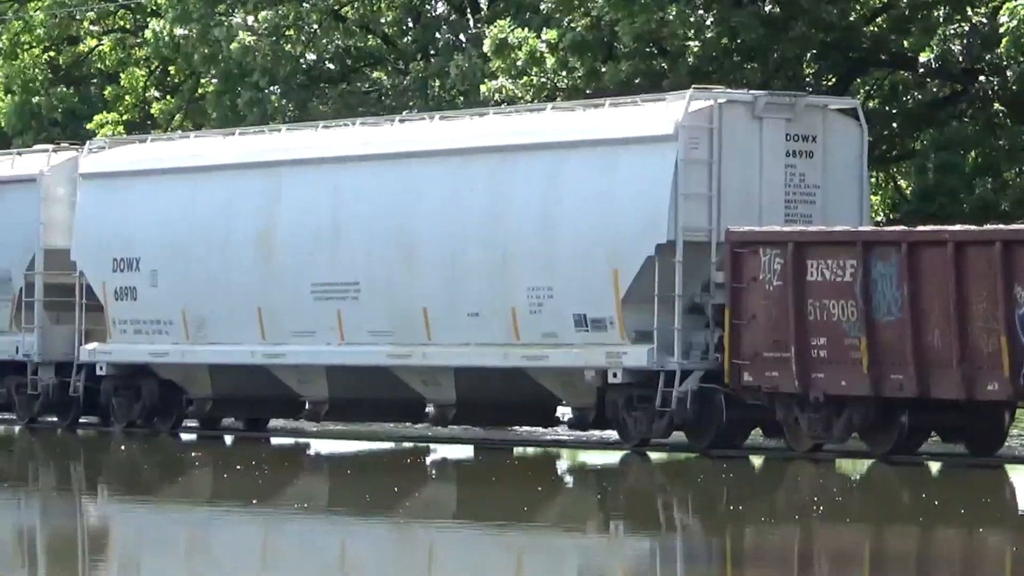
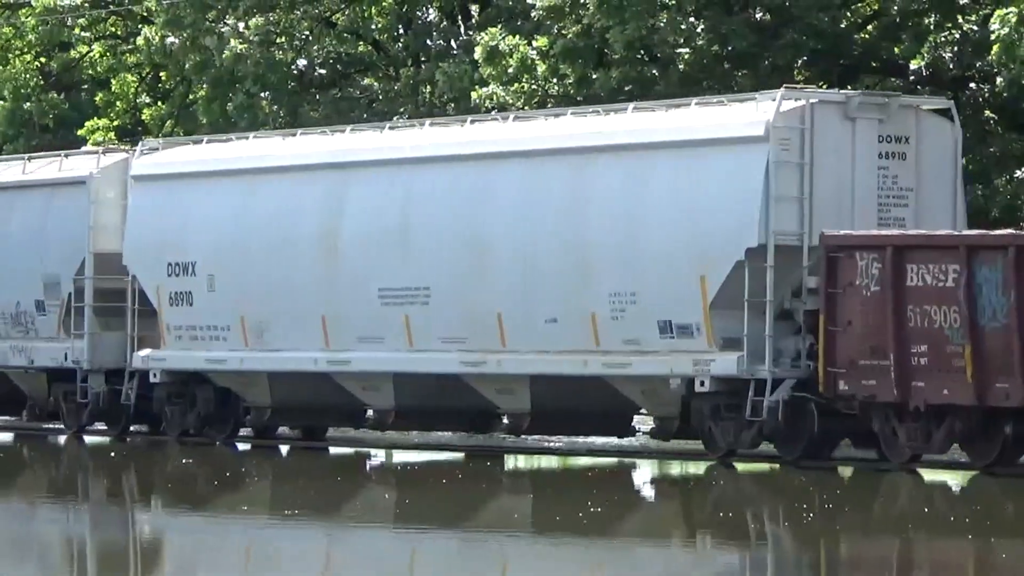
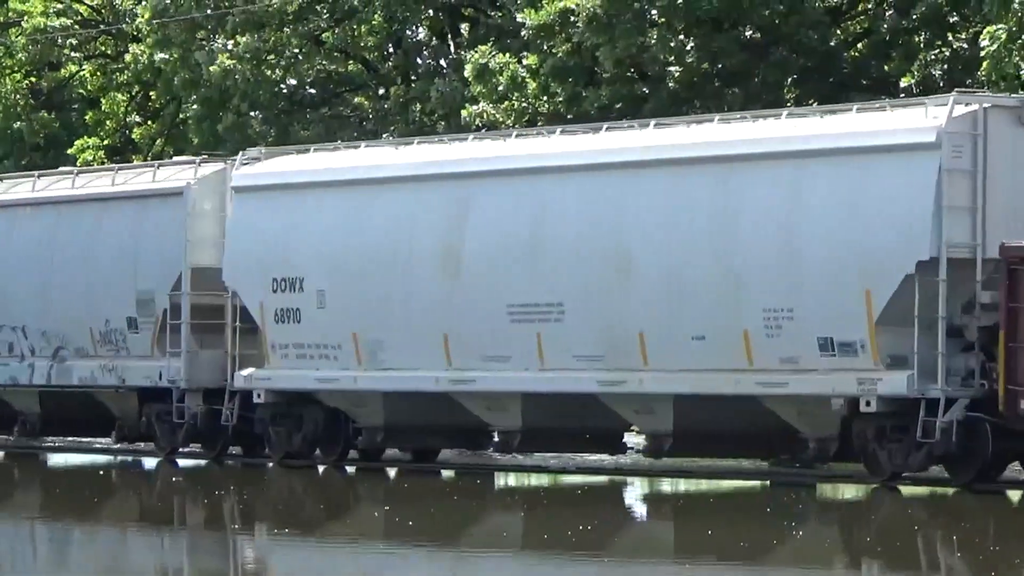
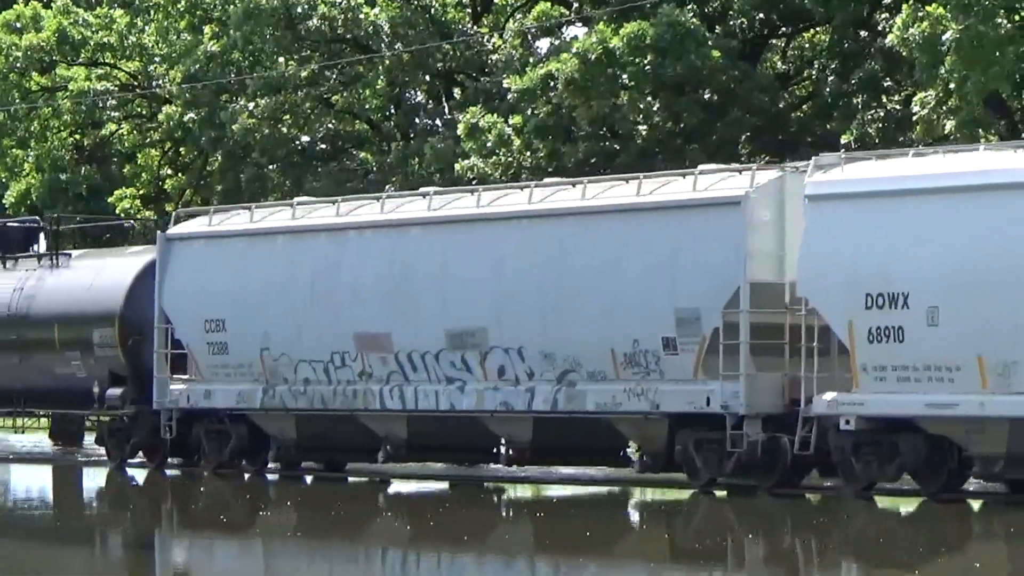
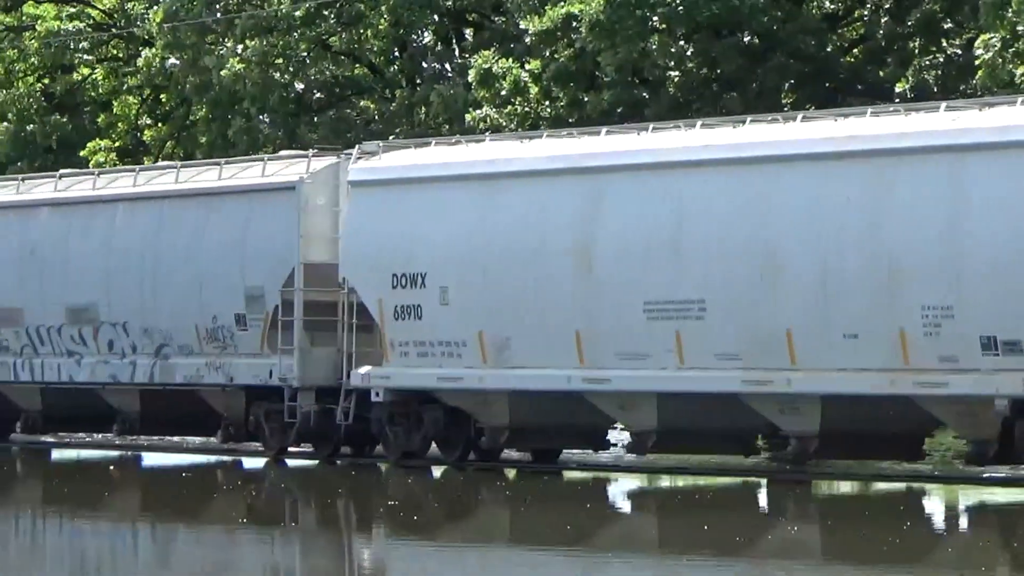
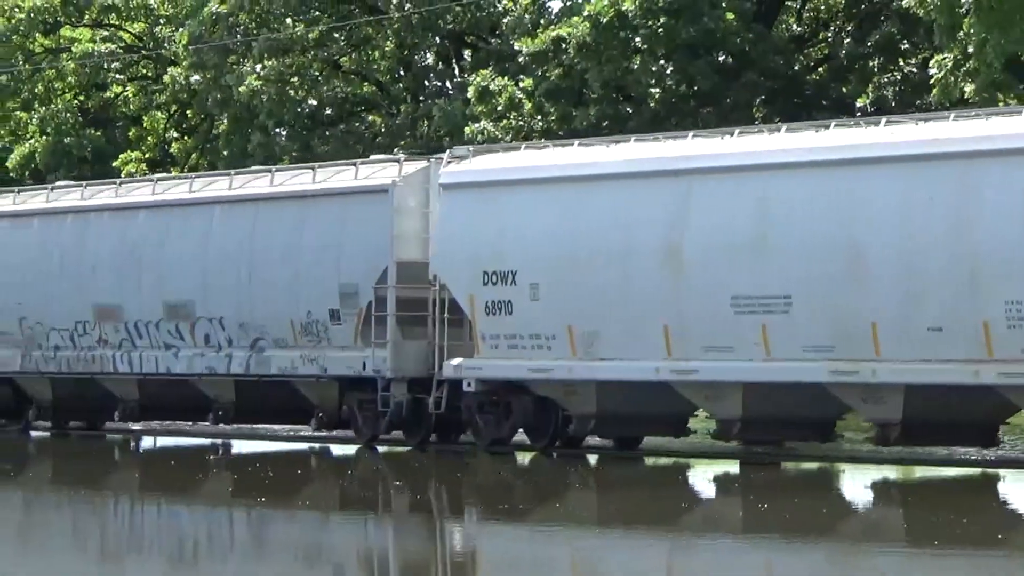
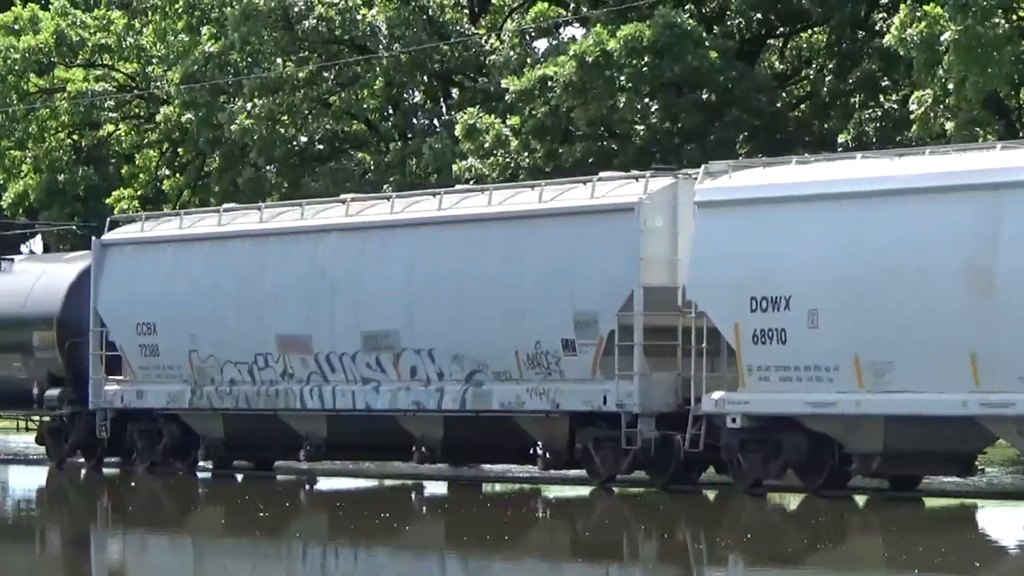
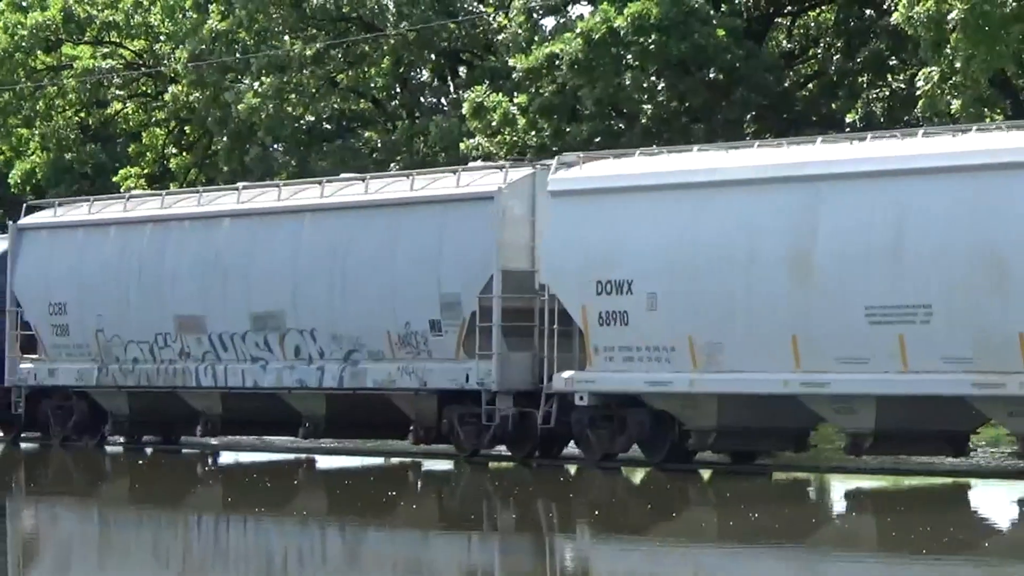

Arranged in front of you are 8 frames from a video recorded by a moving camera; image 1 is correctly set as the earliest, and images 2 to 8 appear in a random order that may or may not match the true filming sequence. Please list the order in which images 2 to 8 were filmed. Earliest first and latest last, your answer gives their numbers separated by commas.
2, 3, 5, 6, 8, 7, 4
